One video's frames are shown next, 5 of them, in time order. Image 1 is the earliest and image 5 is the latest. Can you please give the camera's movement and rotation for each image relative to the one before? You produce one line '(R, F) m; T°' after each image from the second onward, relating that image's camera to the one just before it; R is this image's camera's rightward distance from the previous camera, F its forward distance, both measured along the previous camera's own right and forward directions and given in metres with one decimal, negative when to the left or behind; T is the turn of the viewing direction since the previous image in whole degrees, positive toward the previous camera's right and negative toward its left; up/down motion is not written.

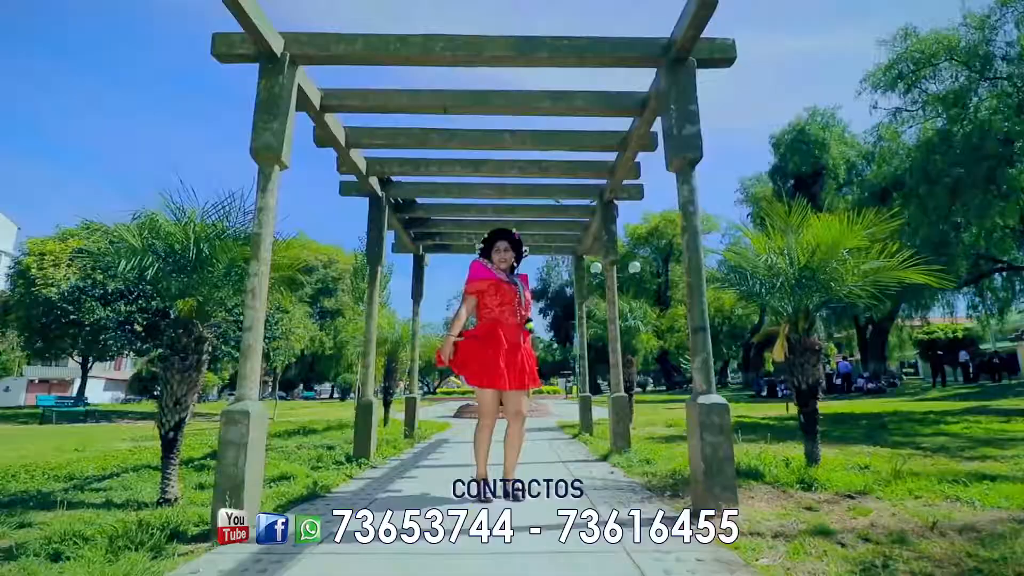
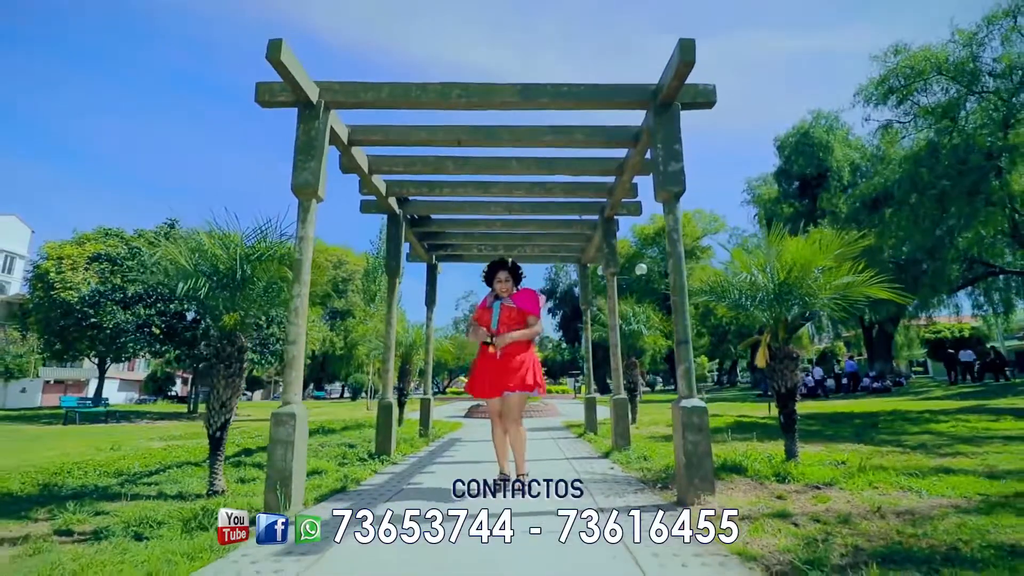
(0.0, -0.7) m; -1°
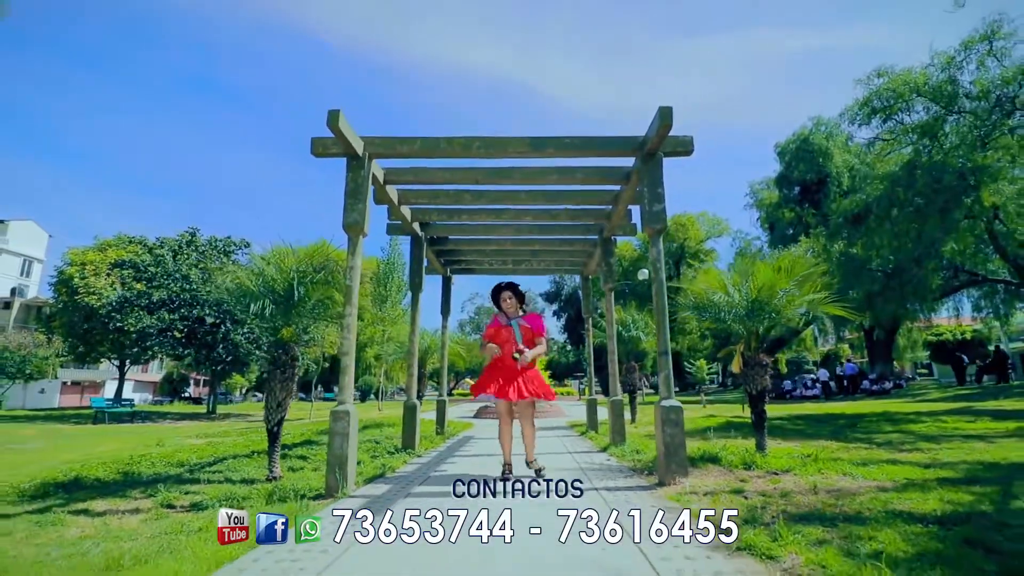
(0.0, -1.1) m; -1°
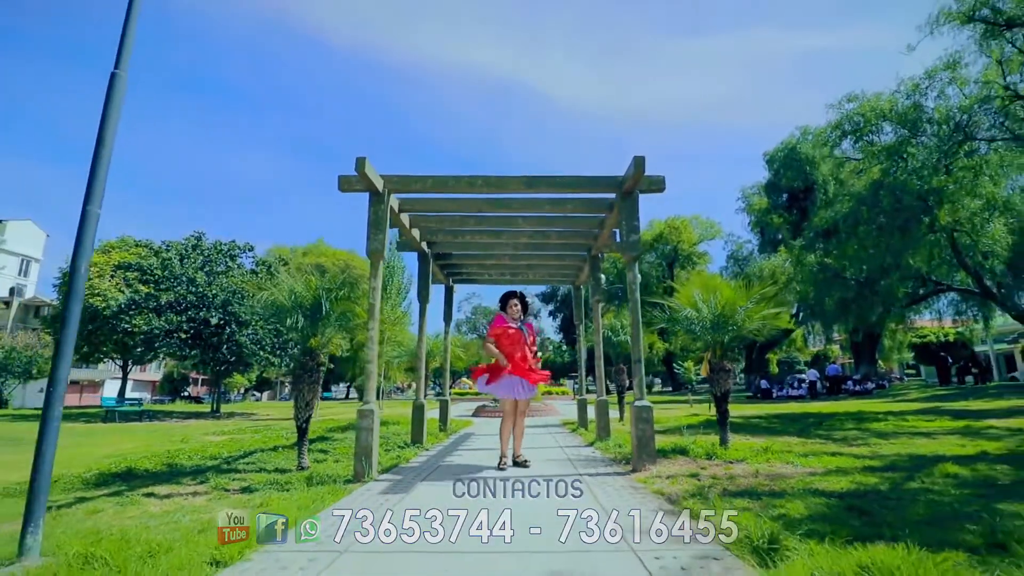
(0.0, -1.2) m; 0°
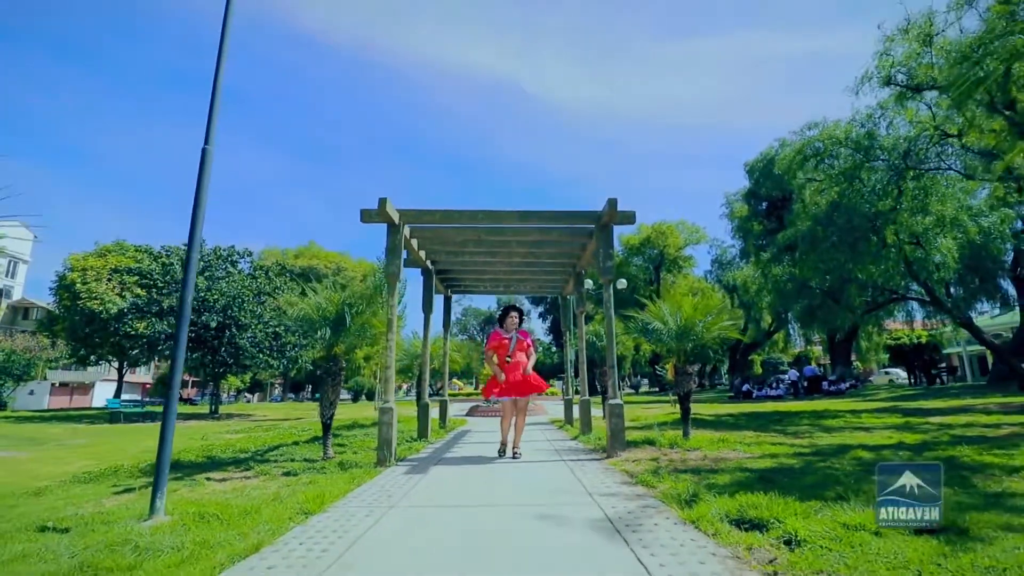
(-0.1, -1.5) m; +1°
